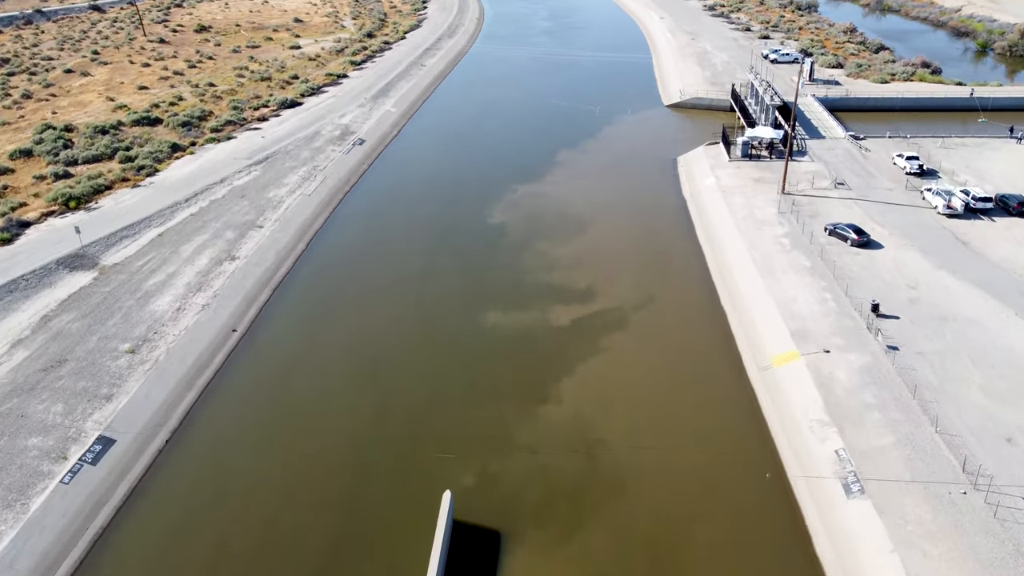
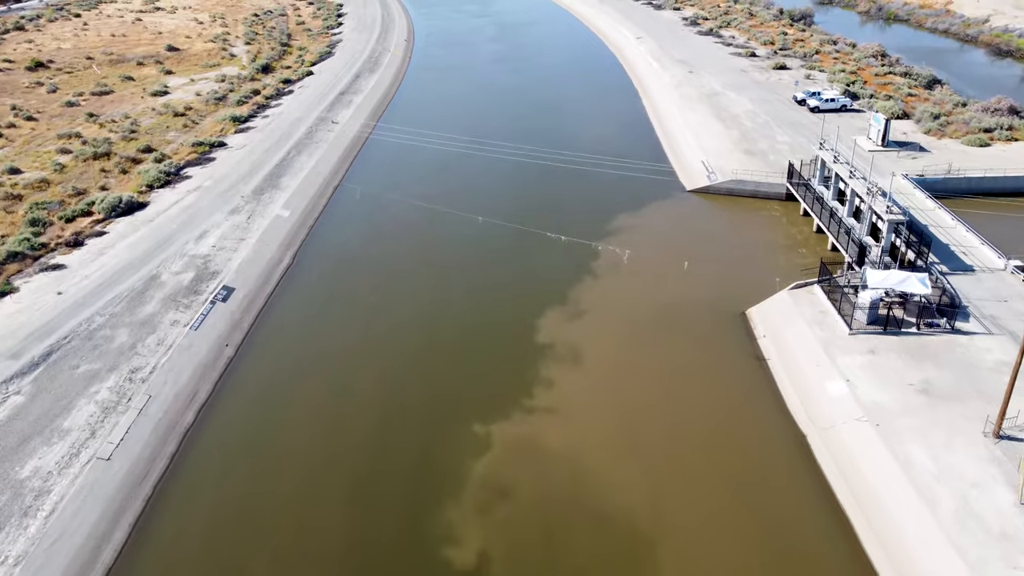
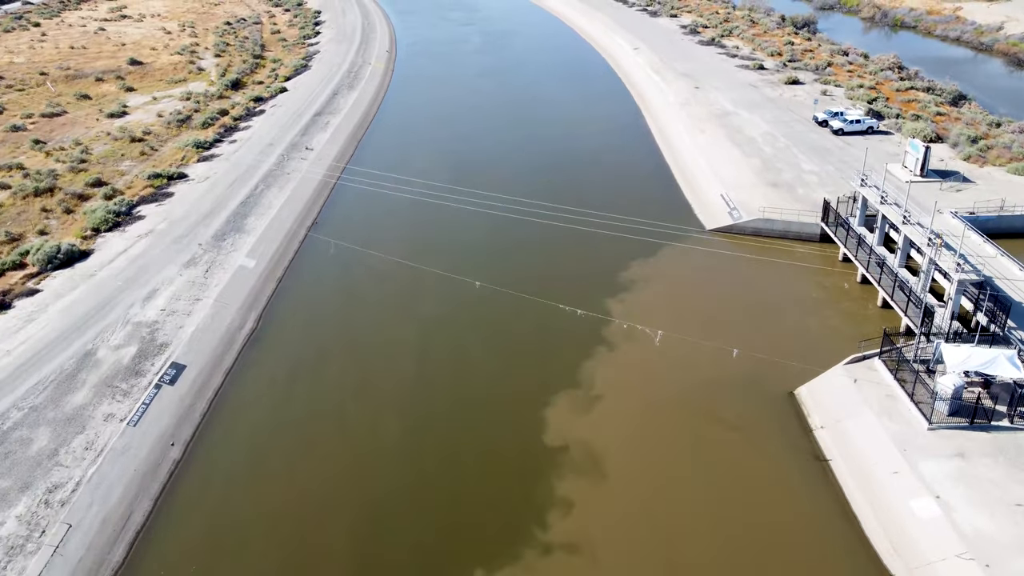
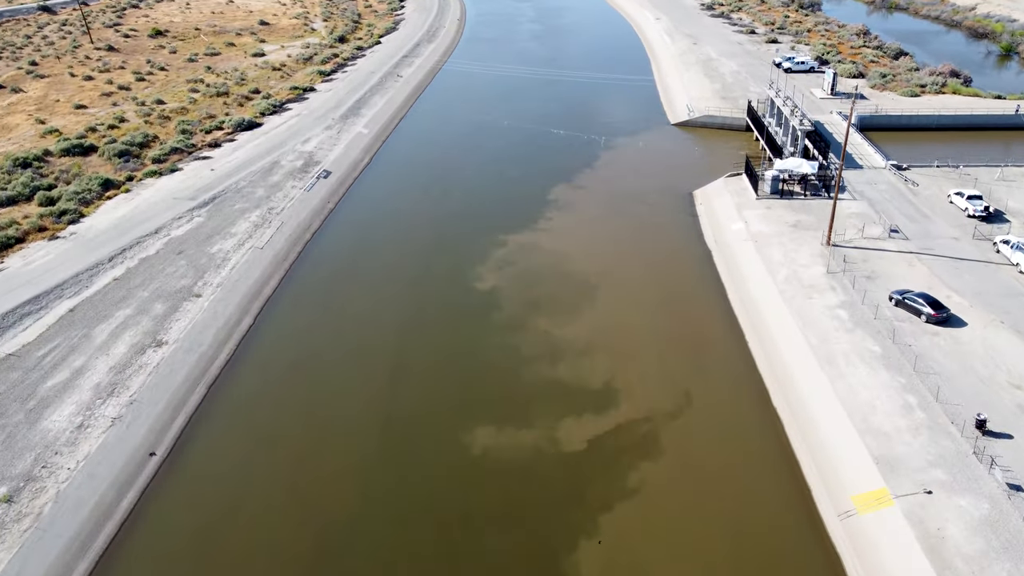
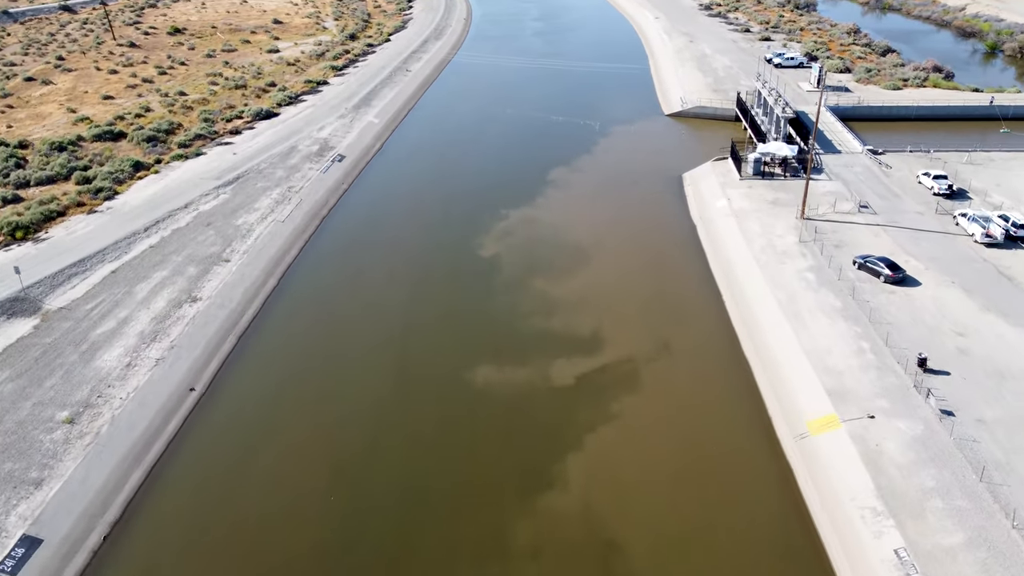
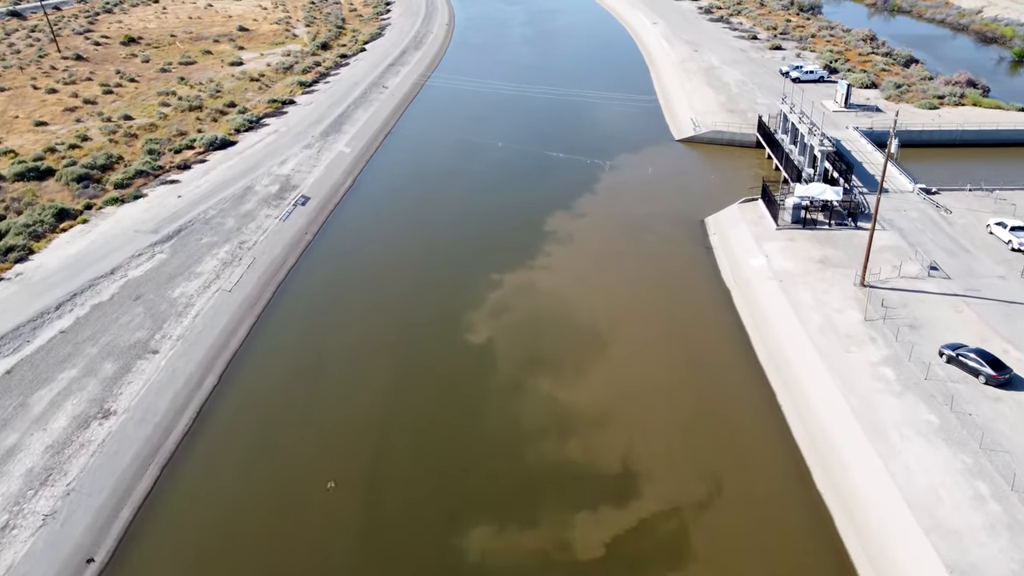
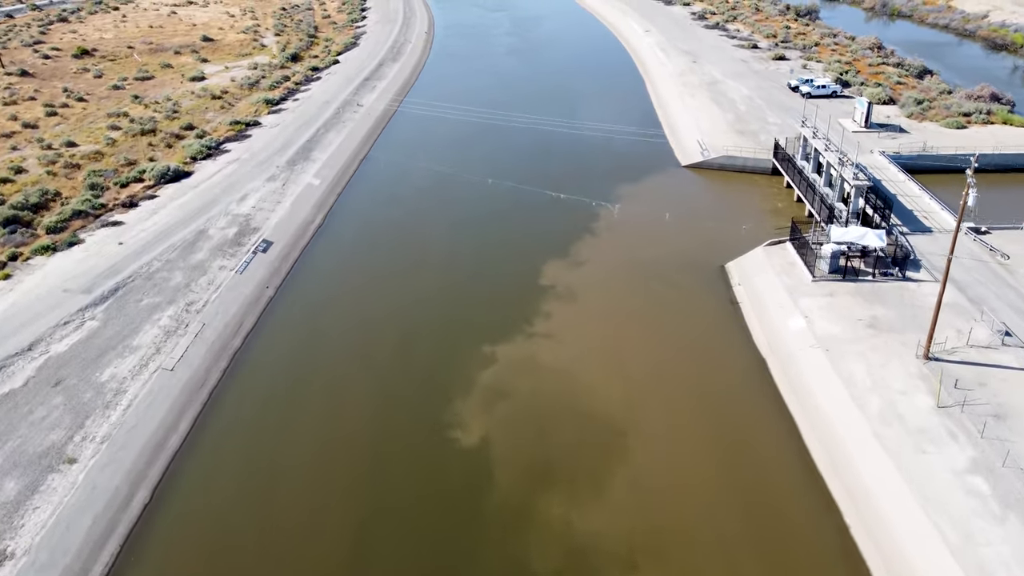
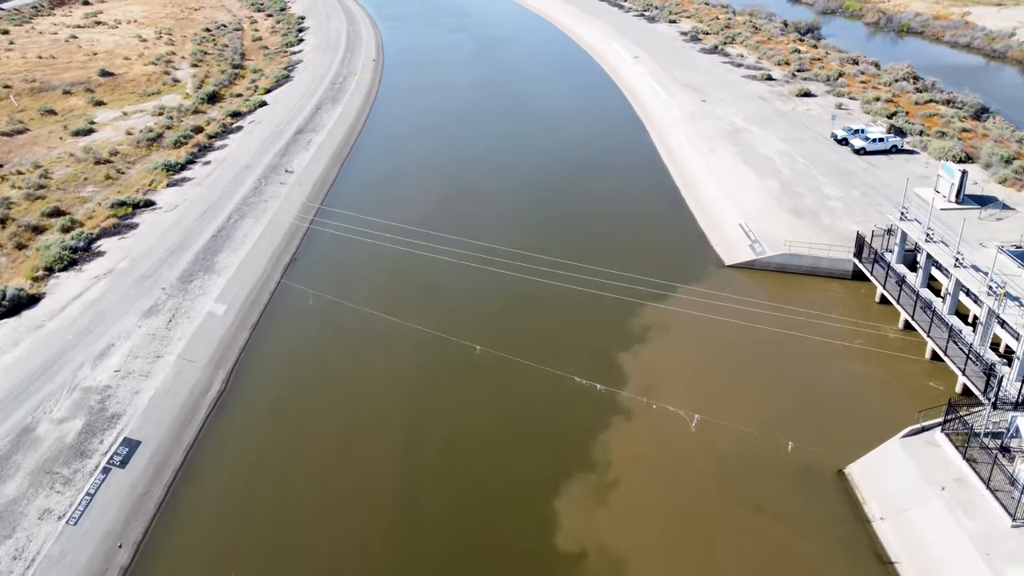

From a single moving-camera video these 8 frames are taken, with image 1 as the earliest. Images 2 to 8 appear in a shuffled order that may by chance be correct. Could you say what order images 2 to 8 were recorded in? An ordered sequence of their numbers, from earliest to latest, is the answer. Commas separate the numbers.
5, 4, 6, 7, 2, 3, 8
